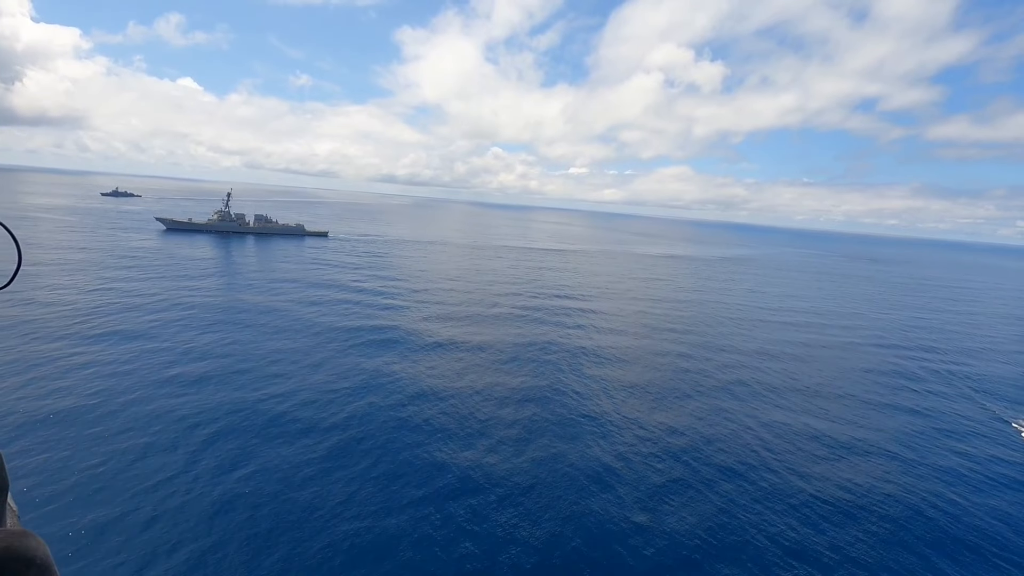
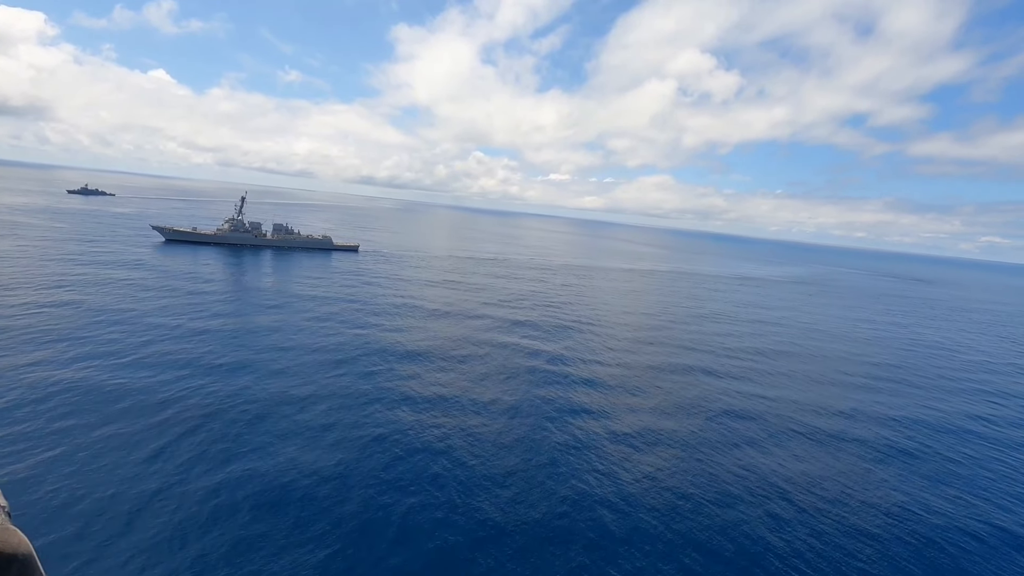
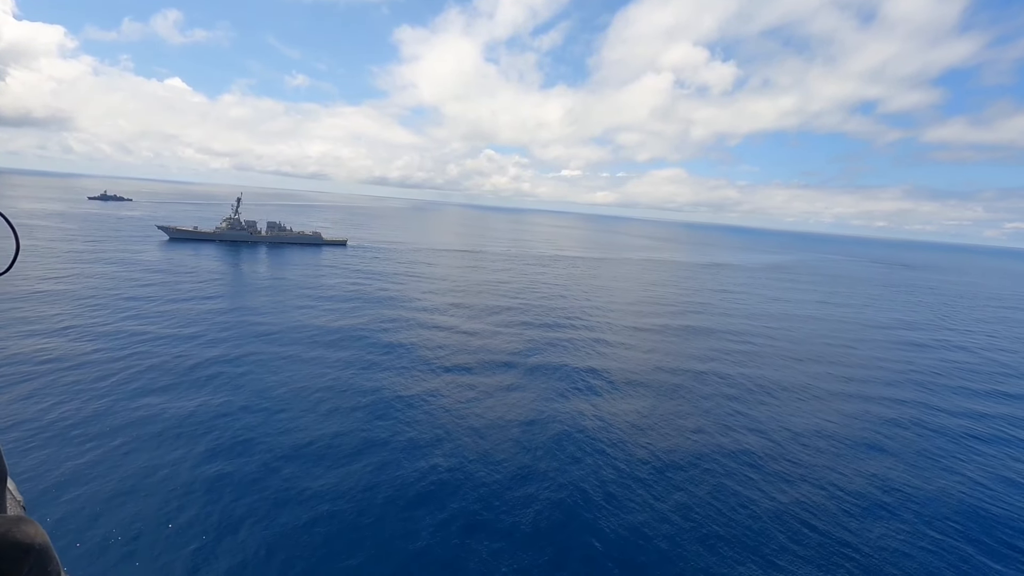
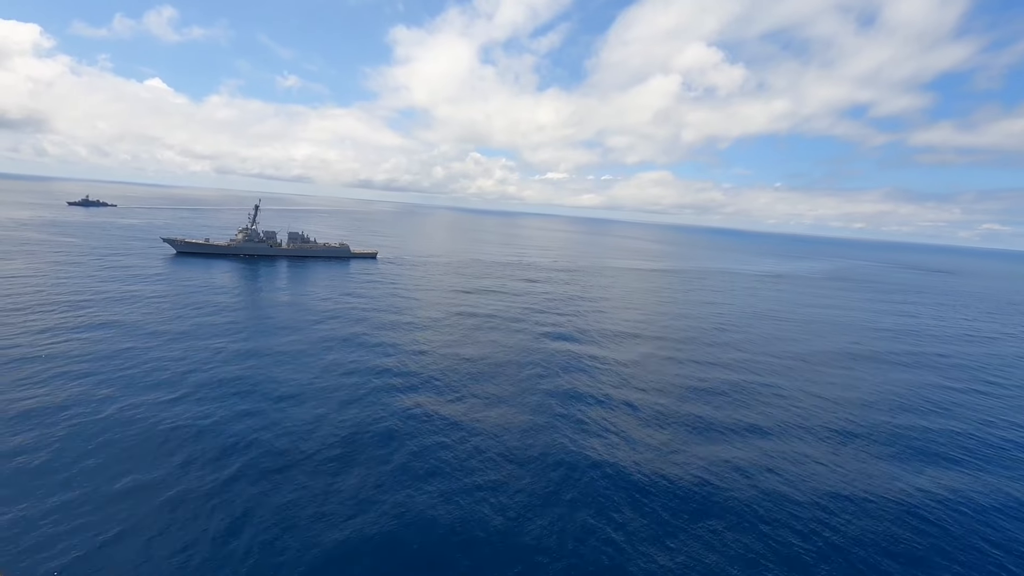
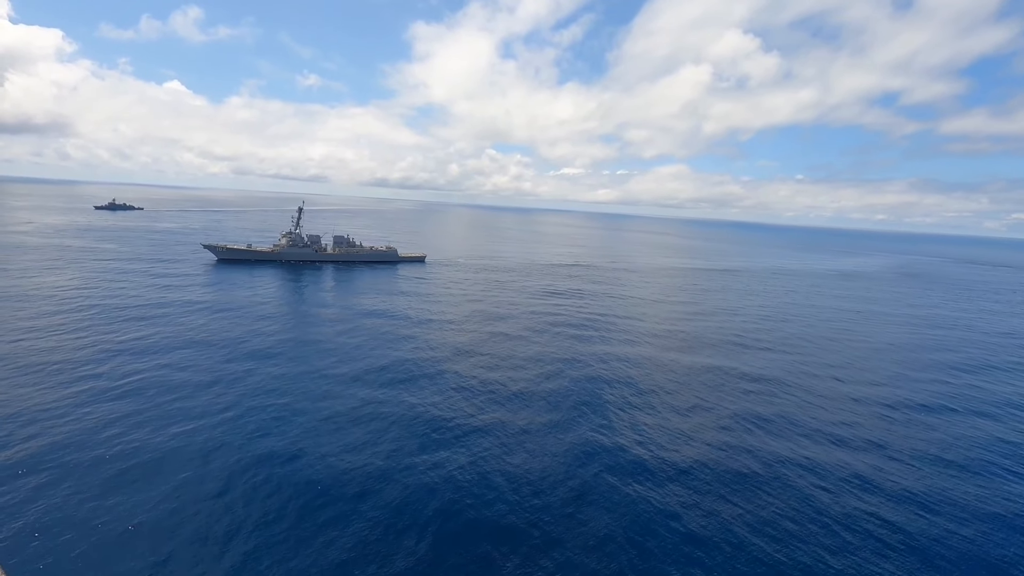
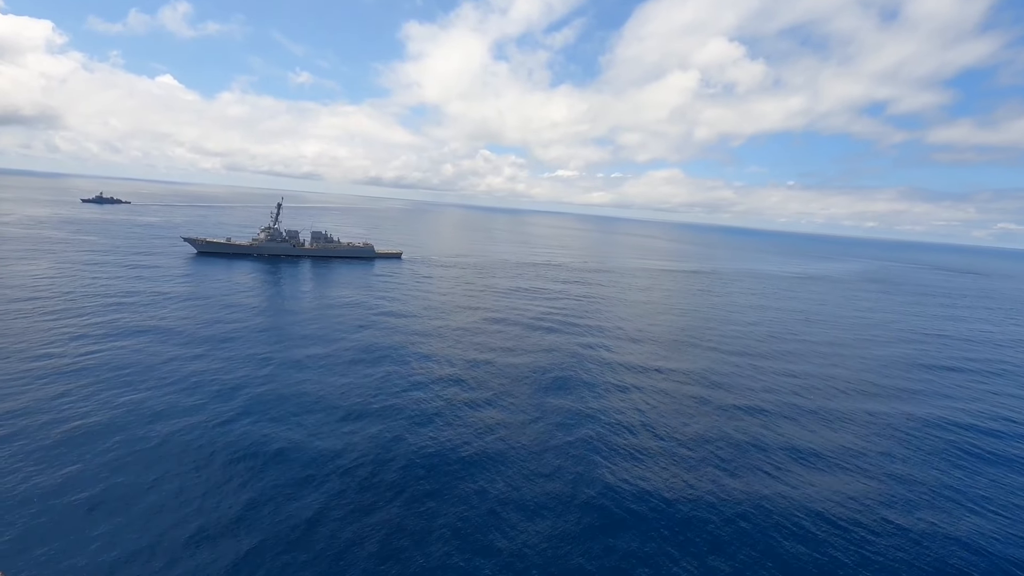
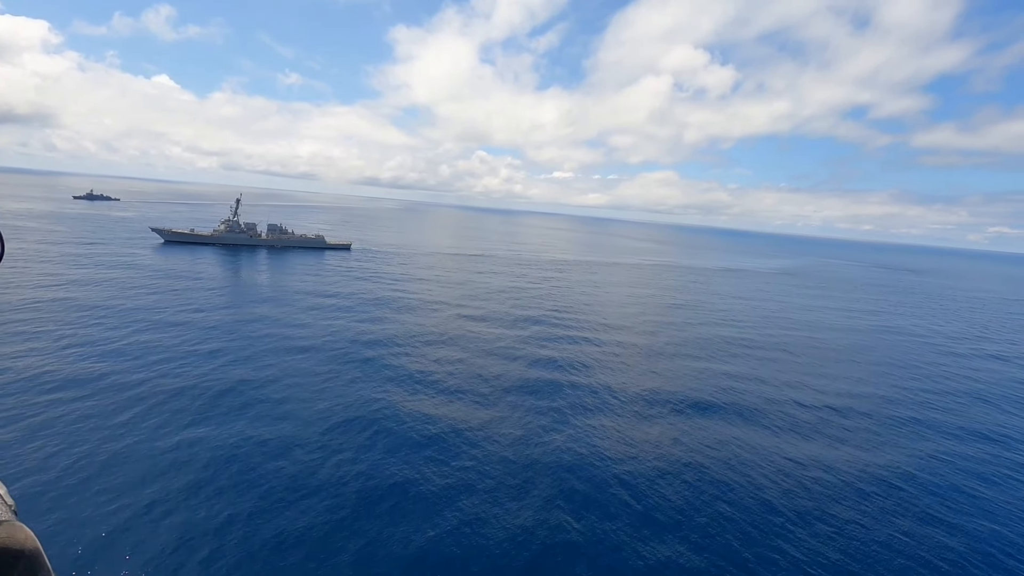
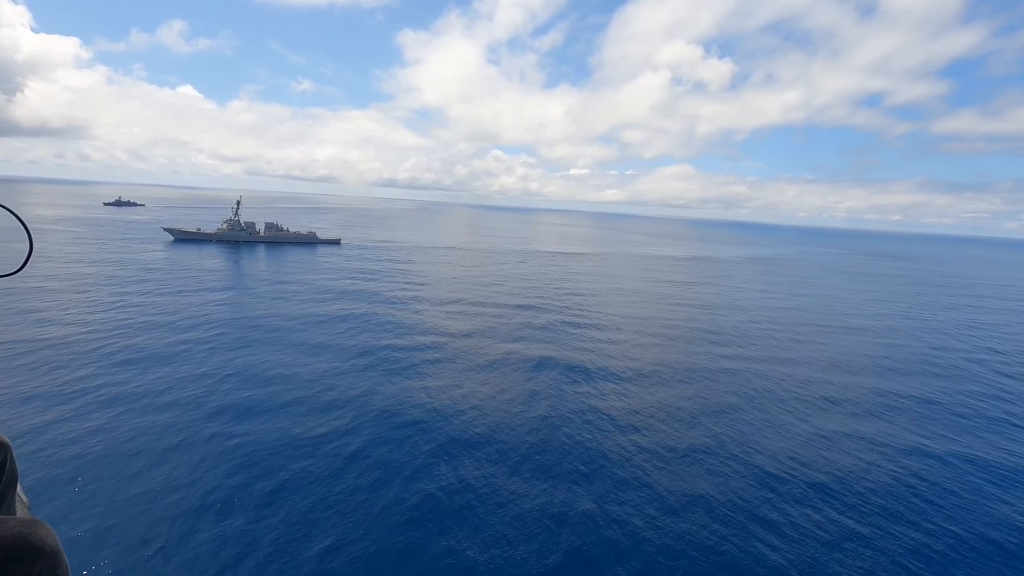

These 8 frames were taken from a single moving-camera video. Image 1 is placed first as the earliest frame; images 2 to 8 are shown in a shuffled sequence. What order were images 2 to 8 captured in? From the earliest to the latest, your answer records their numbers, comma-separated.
8, 3, 7, 2, 4, 6, 5
